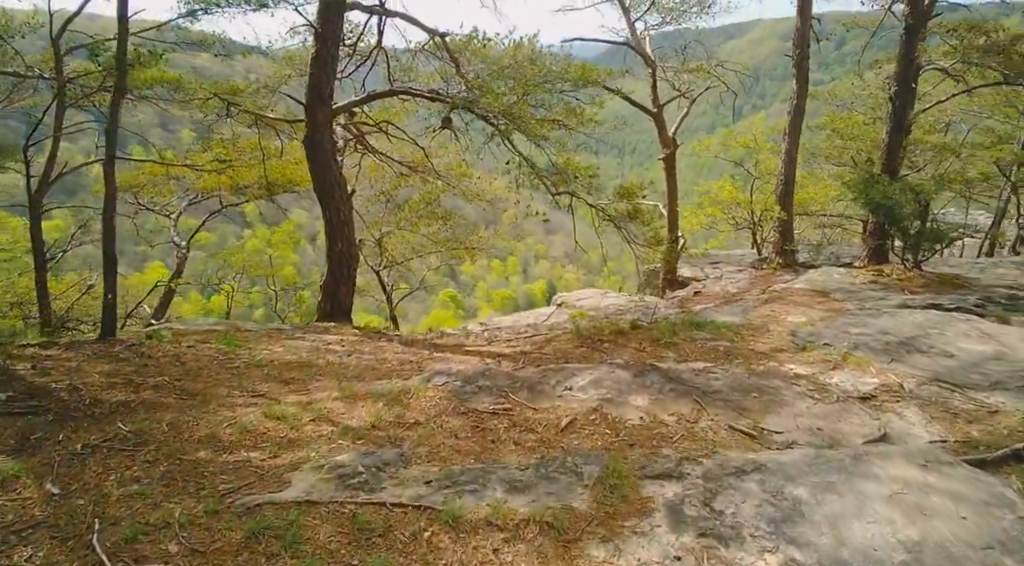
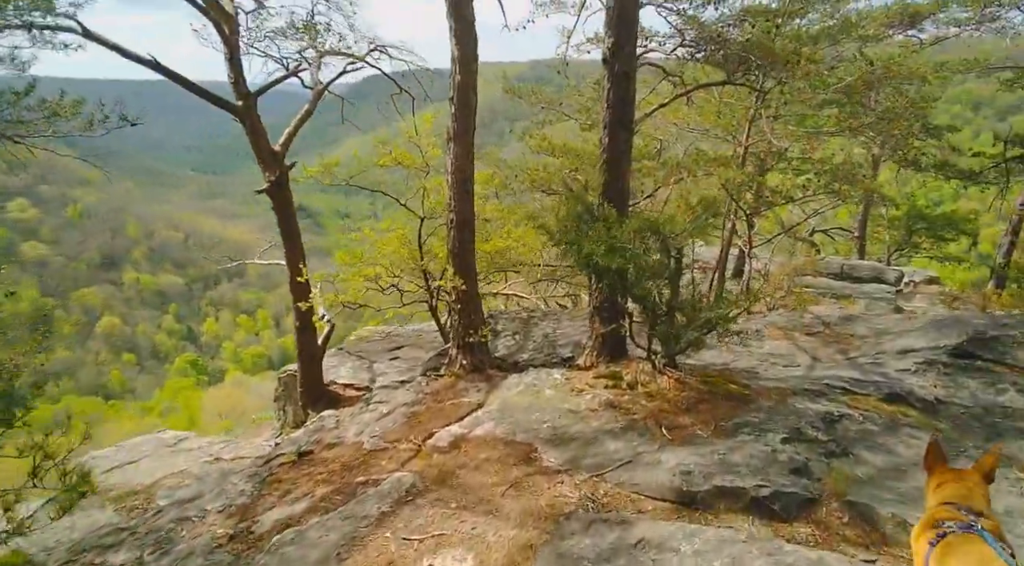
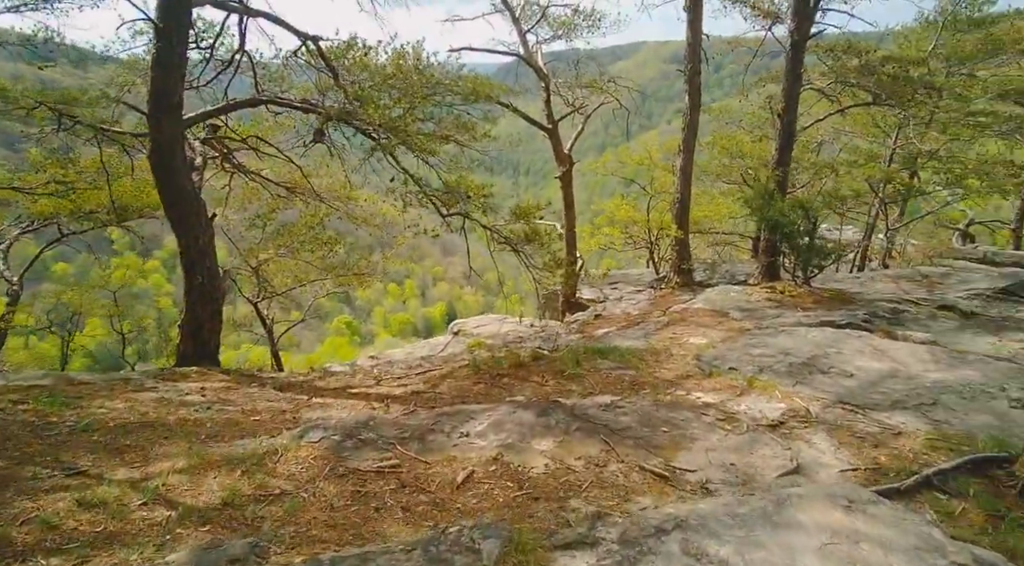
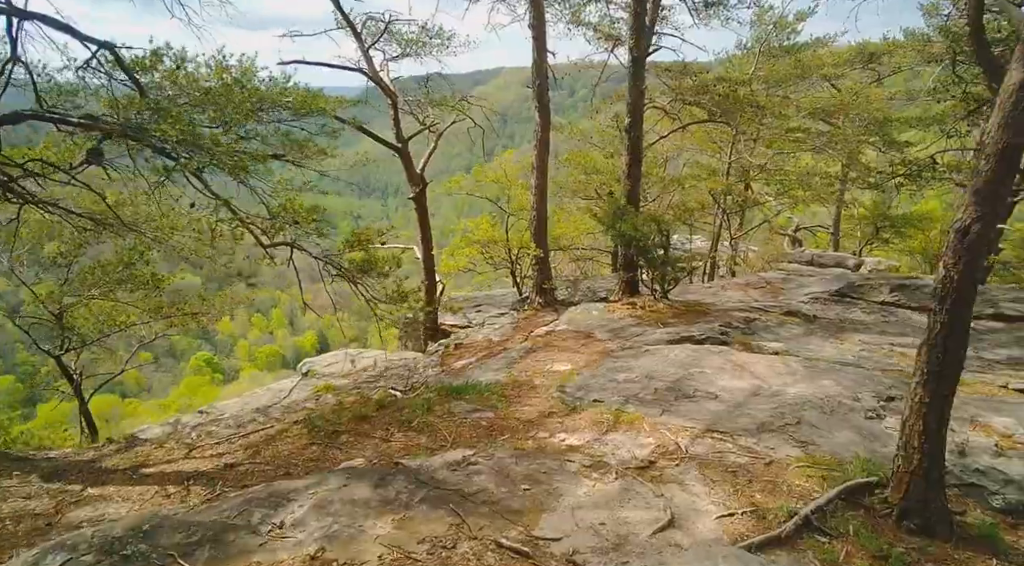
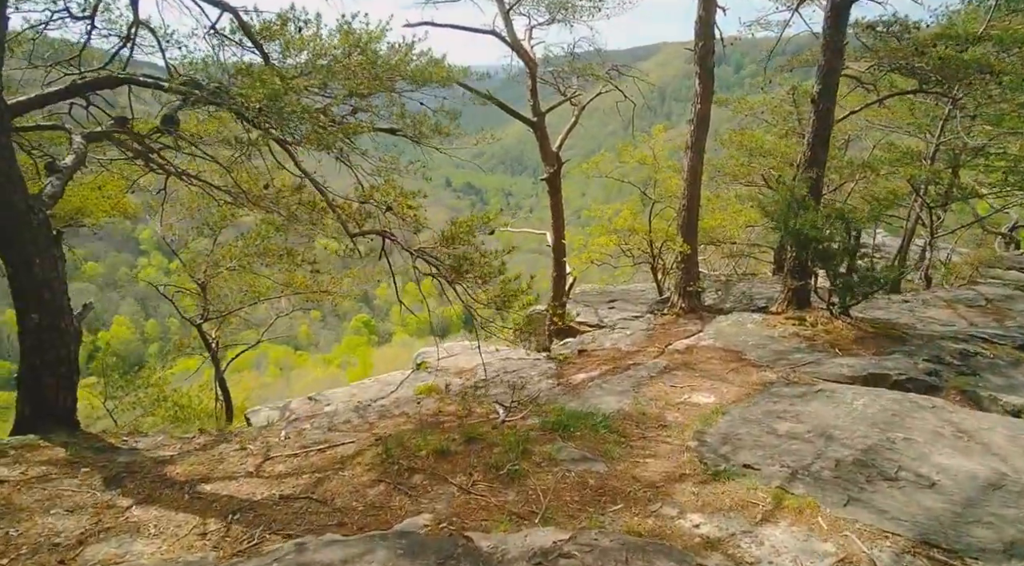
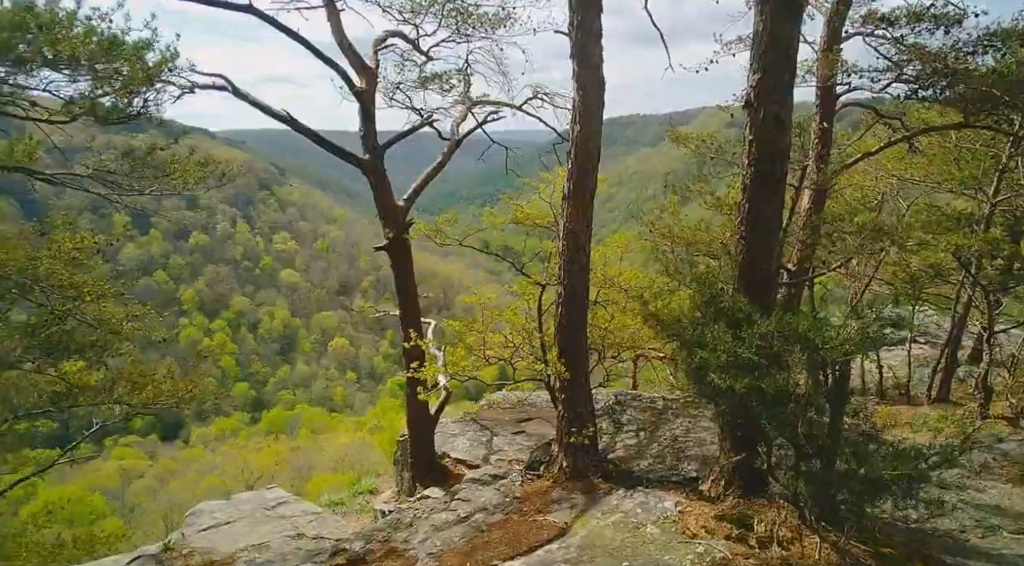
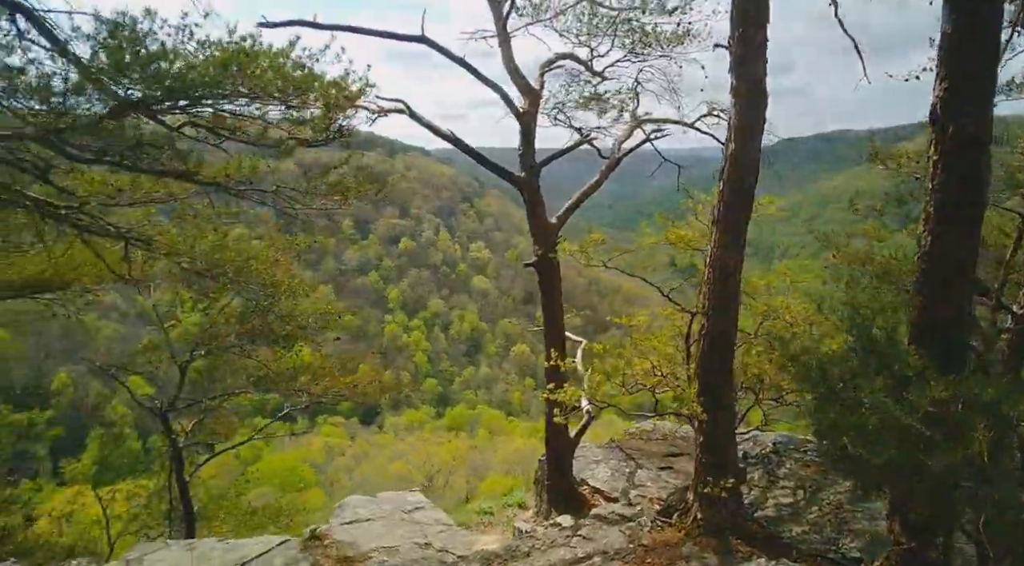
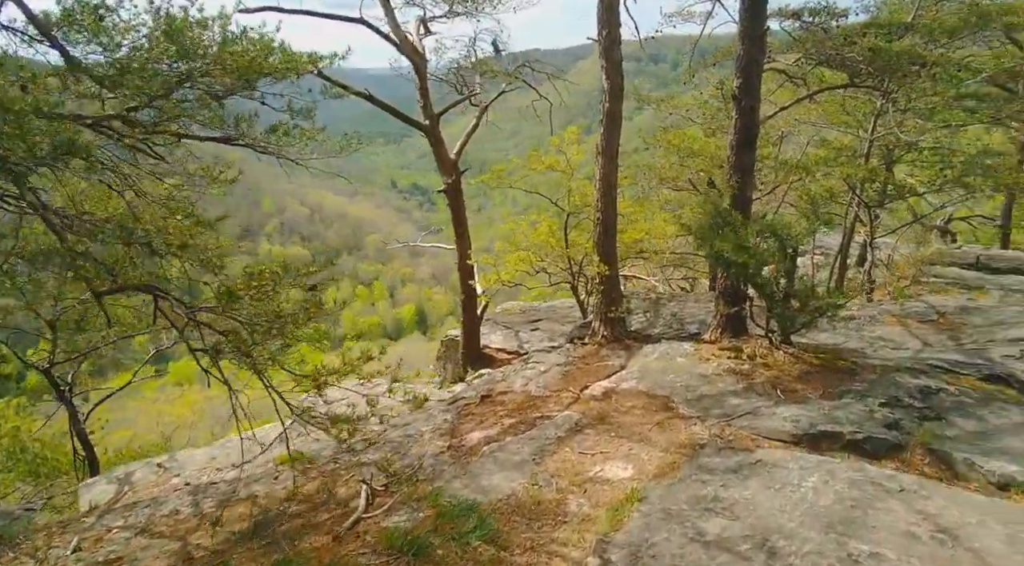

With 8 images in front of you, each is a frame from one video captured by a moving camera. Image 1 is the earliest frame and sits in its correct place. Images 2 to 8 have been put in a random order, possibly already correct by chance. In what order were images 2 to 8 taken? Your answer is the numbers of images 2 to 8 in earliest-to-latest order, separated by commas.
3, 4, 5, 8, 2, 6, 7
